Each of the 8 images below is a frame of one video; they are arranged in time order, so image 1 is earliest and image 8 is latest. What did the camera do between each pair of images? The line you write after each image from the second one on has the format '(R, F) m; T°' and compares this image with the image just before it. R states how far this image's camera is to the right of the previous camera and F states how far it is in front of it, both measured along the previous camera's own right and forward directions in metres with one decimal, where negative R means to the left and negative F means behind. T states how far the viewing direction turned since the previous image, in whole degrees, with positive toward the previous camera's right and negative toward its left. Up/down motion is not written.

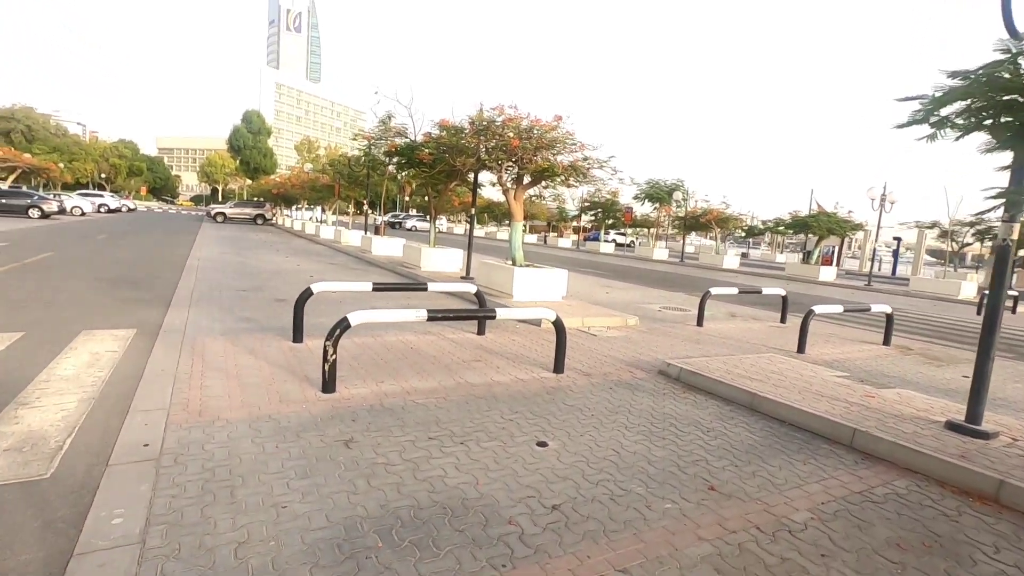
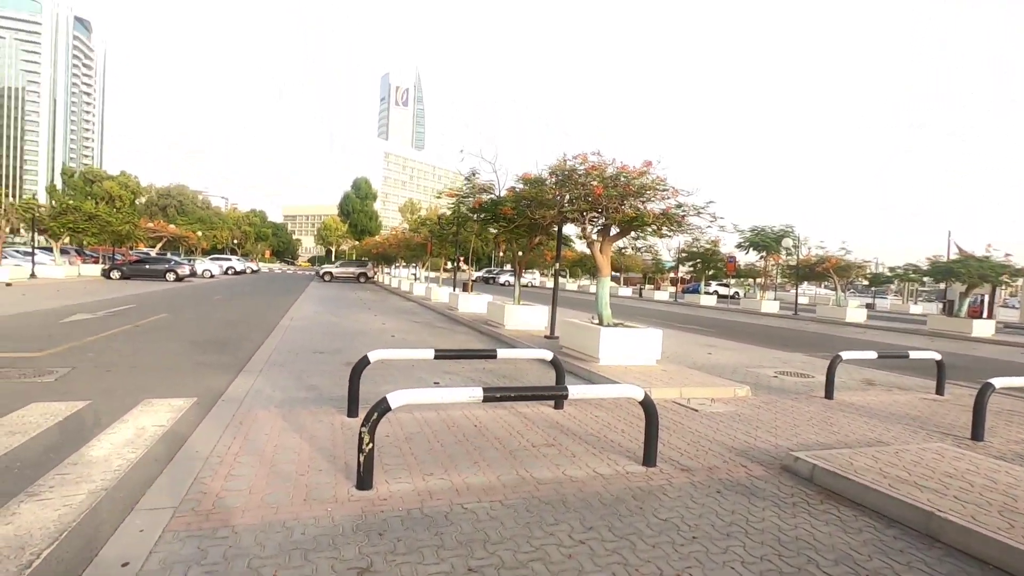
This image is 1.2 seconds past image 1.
(+0.2, +1.0) m; -10°
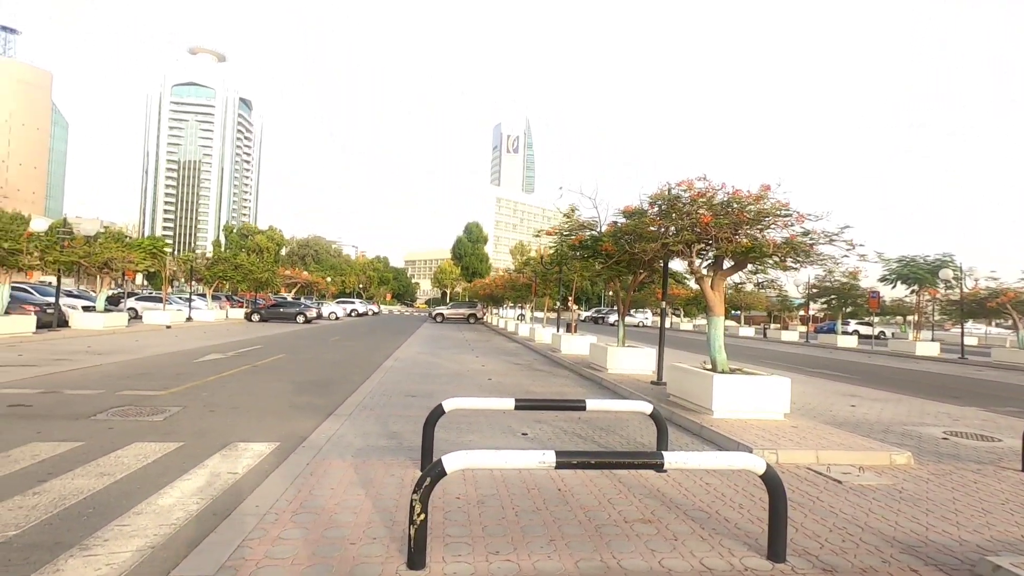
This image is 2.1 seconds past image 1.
(+0.2, +0.7) m; -12°
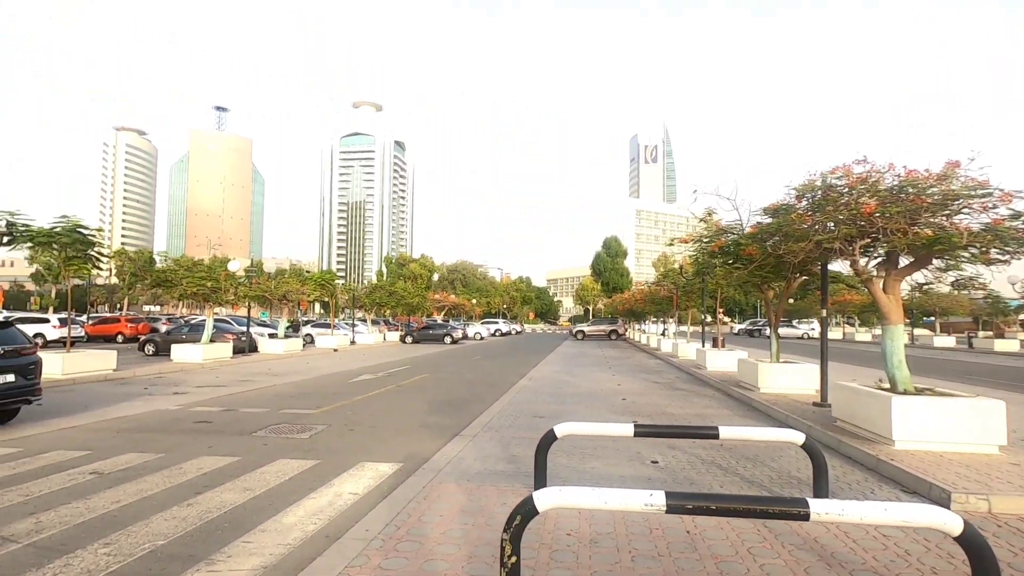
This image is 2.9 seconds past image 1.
(+0.3, +0.4) m; -15°
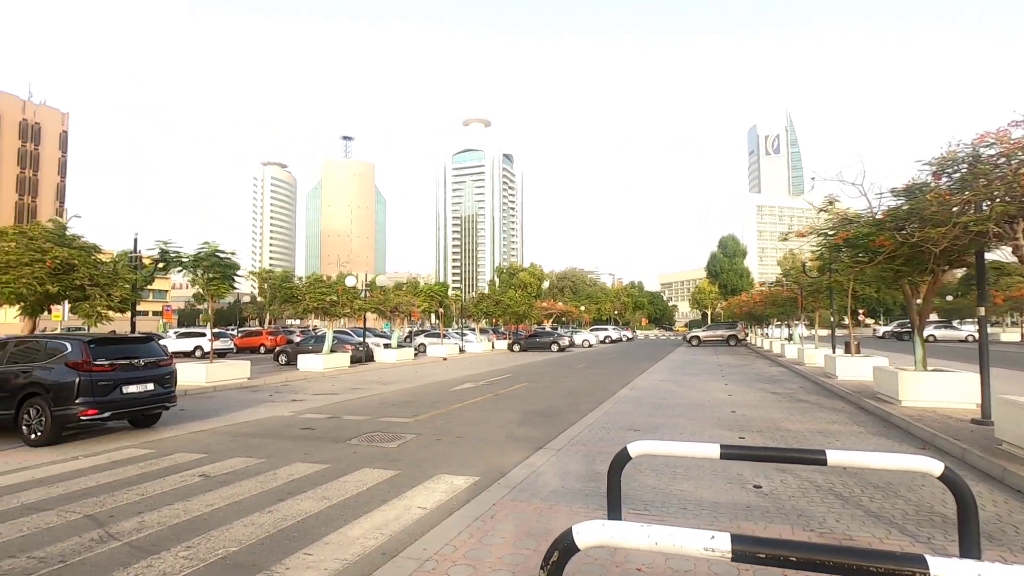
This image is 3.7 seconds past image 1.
(+0.4, +0.4) m; -12°
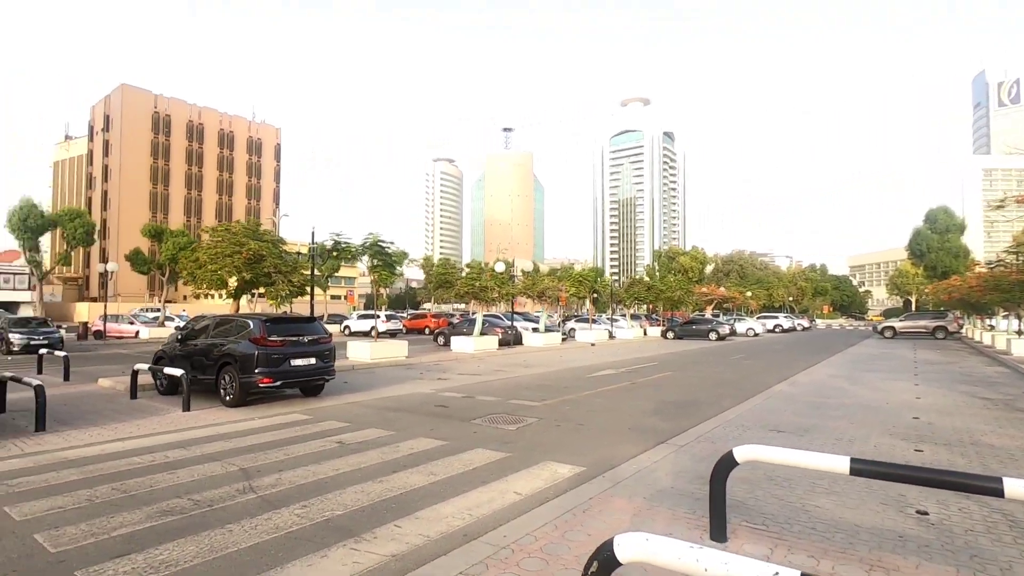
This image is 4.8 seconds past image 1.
(+0.6, +0.3) m; -17°
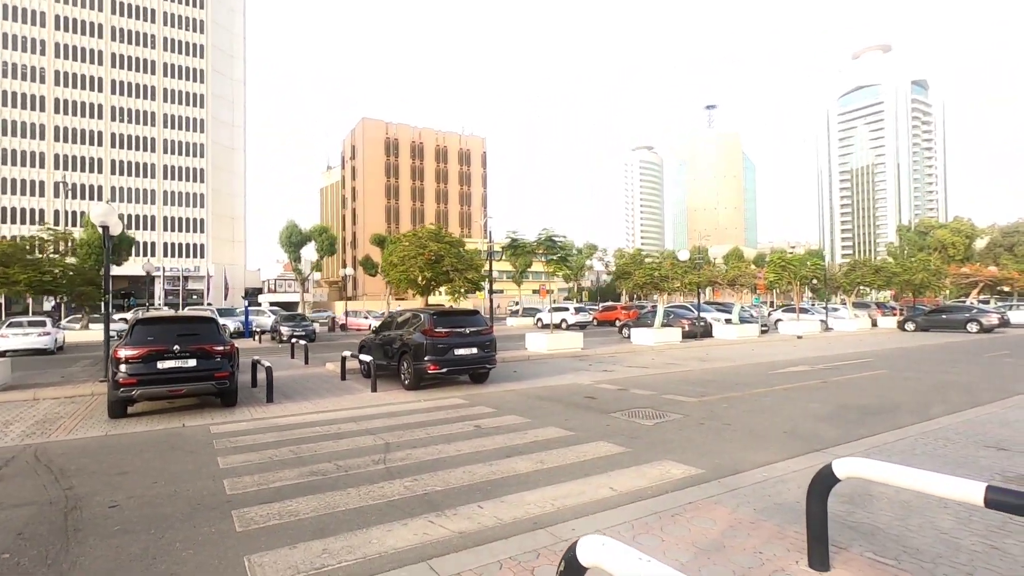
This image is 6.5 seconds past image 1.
(+1.1, +0.2) m; -21°
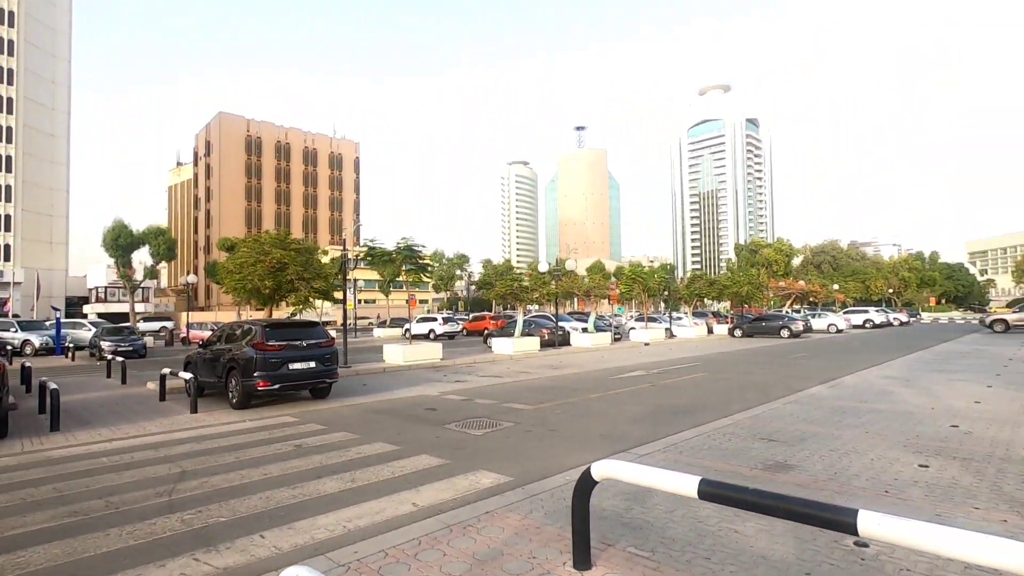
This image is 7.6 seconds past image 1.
(+0.7, 0.0) m; +13°
